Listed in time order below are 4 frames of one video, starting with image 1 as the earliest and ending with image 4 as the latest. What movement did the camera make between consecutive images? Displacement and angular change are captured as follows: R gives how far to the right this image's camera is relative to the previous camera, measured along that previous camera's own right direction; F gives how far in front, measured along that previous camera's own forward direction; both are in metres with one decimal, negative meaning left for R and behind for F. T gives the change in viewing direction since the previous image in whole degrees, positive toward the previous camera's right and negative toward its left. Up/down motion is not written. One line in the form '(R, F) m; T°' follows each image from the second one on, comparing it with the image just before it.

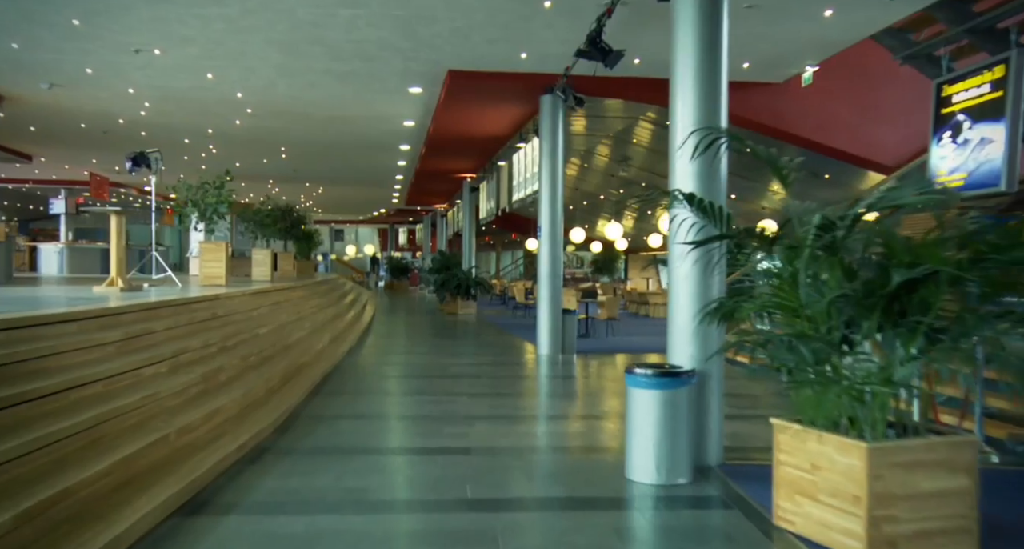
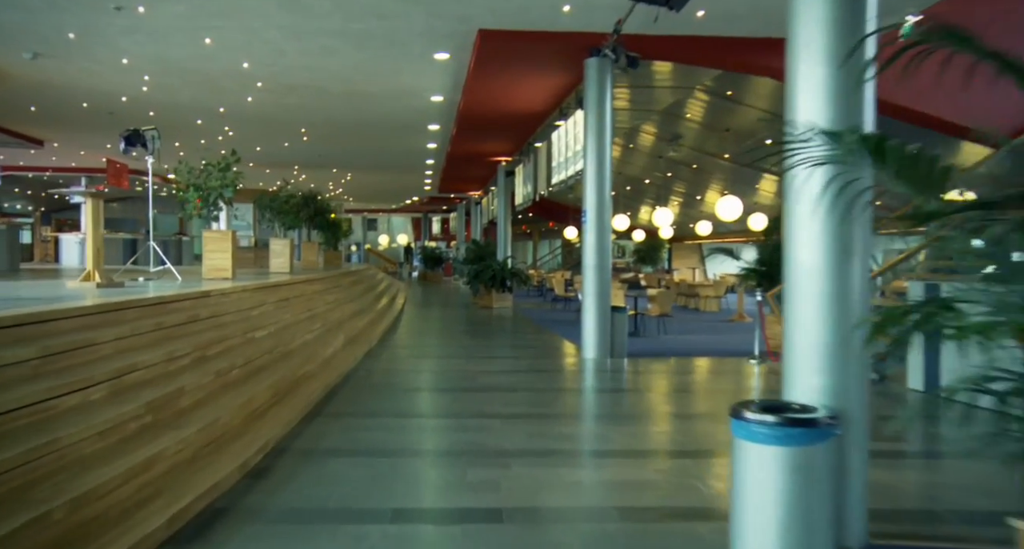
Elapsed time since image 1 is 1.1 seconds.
(-0.1, +1.3) m; -3°
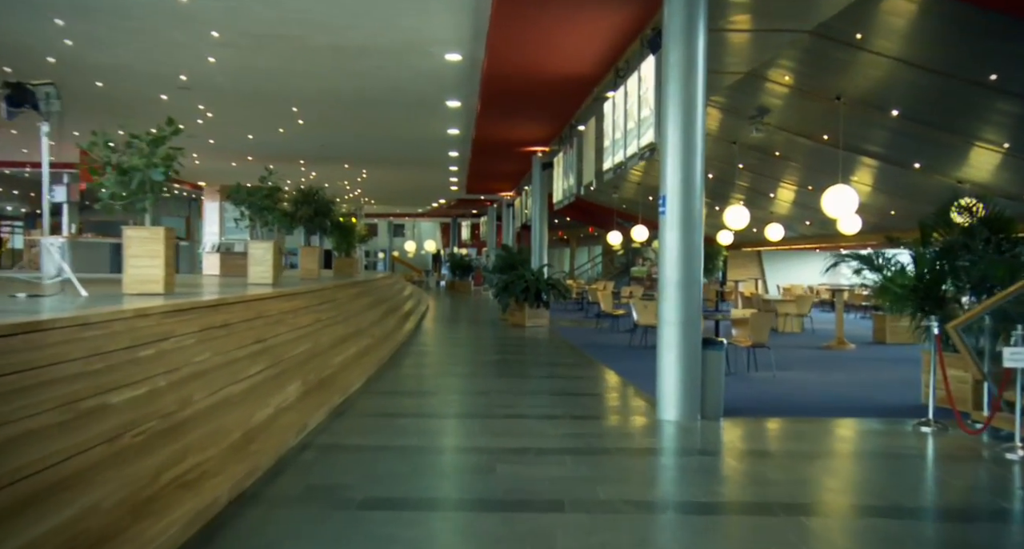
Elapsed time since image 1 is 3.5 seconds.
(-0.1, +2.9) m; -3°
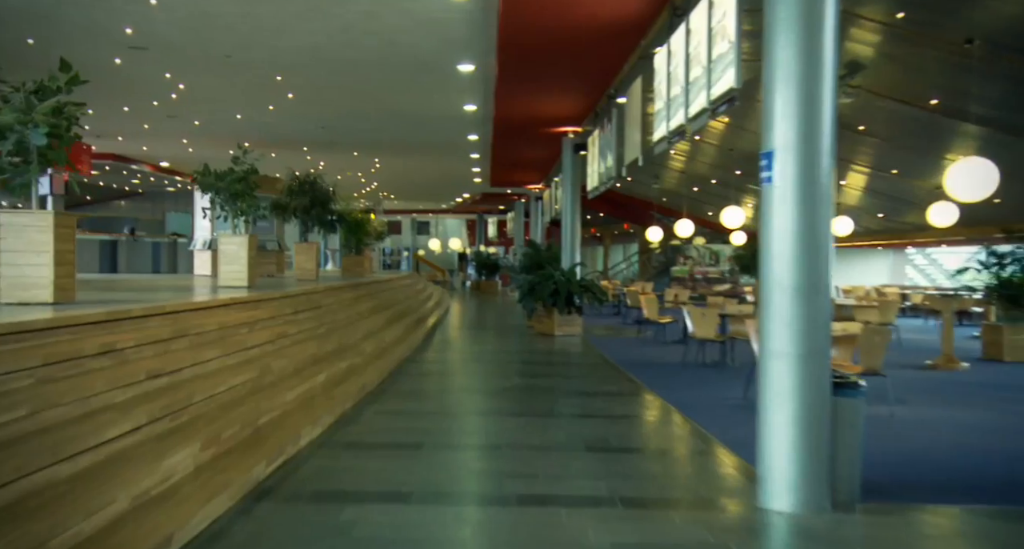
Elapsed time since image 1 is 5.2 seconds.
(+0.1, +2.1) m; -2°
